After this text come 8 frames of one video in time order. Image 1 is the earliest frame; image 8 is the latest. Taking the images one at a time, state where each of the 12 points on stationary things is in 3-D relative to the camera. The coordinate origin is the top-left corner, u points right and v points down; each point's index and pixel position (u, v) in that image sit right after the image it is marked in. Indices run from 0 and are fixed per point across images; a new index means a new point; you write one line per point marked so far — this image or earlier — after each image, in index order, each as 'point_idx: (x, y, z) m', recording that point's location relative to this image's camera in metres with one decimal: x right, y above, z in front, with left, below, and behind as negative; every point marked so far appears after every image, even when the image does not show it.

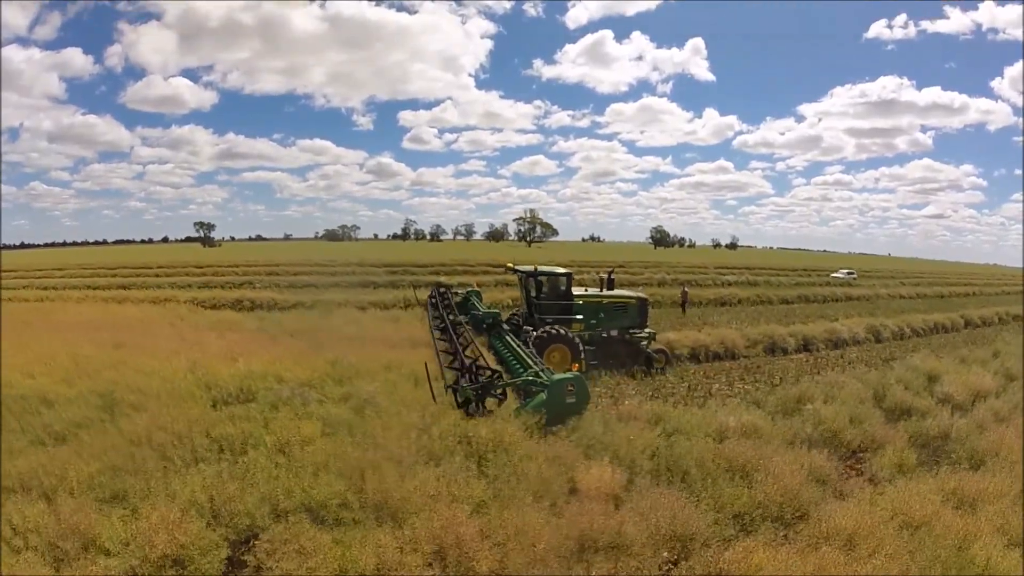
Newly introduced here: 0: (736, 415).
0: (+5.1, -2.2, +11.5) m
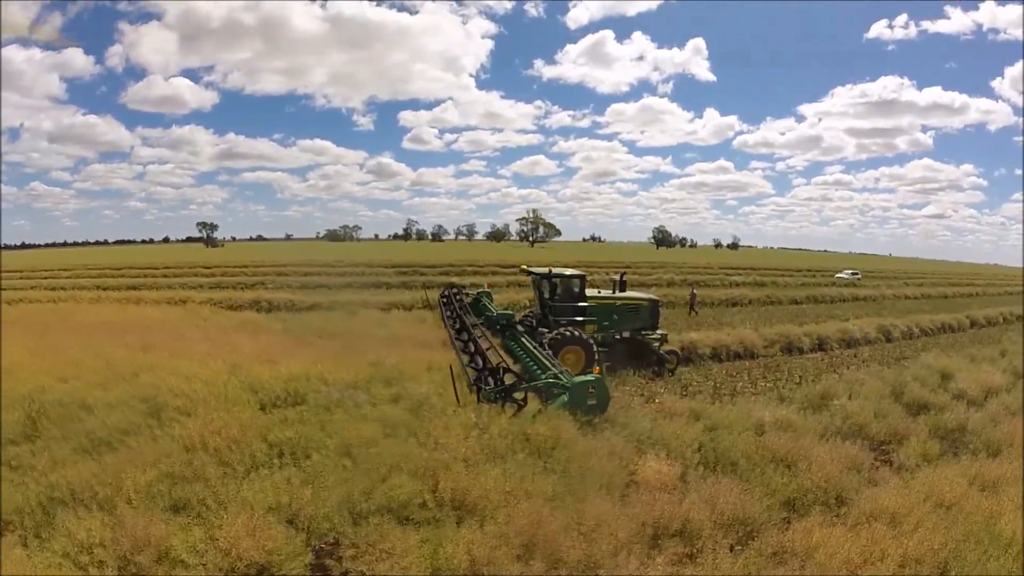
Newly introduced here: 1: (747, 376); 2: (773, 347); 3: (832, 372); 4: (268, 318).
0: (+5.5, -2.2, +11.5) m
1: (+5.8, -2.1, +13.7) m
2: (+7.7, -1.8, +16.9) m
3: (+8.6, -2.2, +15.4) m
4: (-4.8, -0.6, +11.4) m
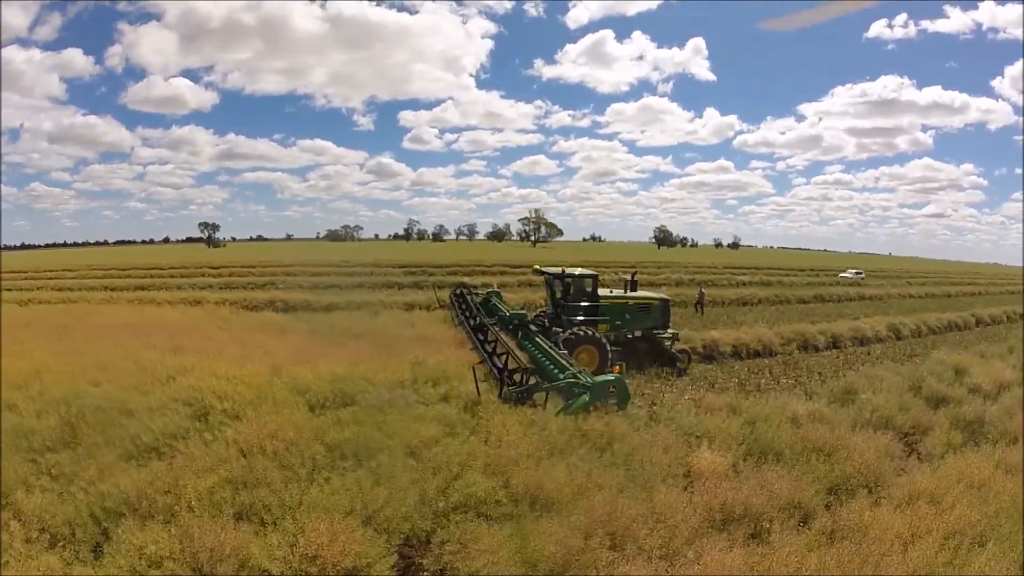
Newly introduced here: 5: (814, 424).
0: (+6.0, -2.2, +11.5) m
1: (+6.3, -2.1, +13.7) m
2: (+8.1, -1.8, +16.9) m
3: (+9.1, -2.2, +15.4) m
4: (-4.4, -0.6, +11.4) m
5: (+5.8, -2.3, +10.6) m
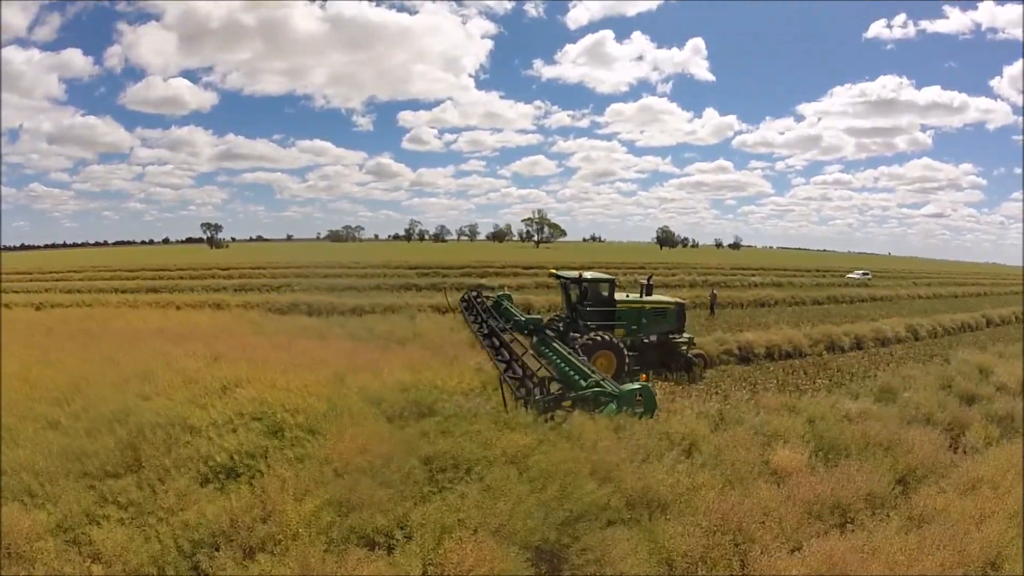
0: (+6.7, -2.3, +11.4) m
1: (+7.0, -2.1, +13.6) m
2: (+8.8, -1.8, +16.8) m
3: (+9.8, -2.3, +15.3) m
4: (-3.7, -0.7, +11.3) m
5: (+6.5, -2.4, +10.5) m
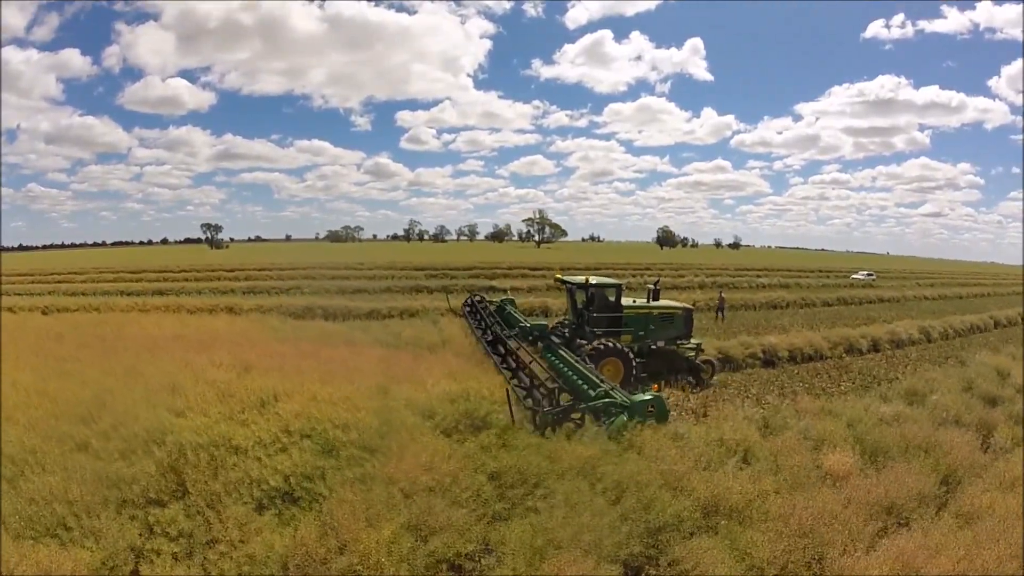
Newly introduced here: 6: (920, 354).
0: (+7.2, -2.4, +11.2) m
1: (+7.5, -2.2, +13.4) m
2: (+9.3, -1.9, +16.6) m
3: (+10.3, -2.3, +15.1) m
4: (-3.2, -0.8, +11.1) m
5: (+7.0, -2.5, +10.3) m
6: (+13.9, -2.3, +19.5) m
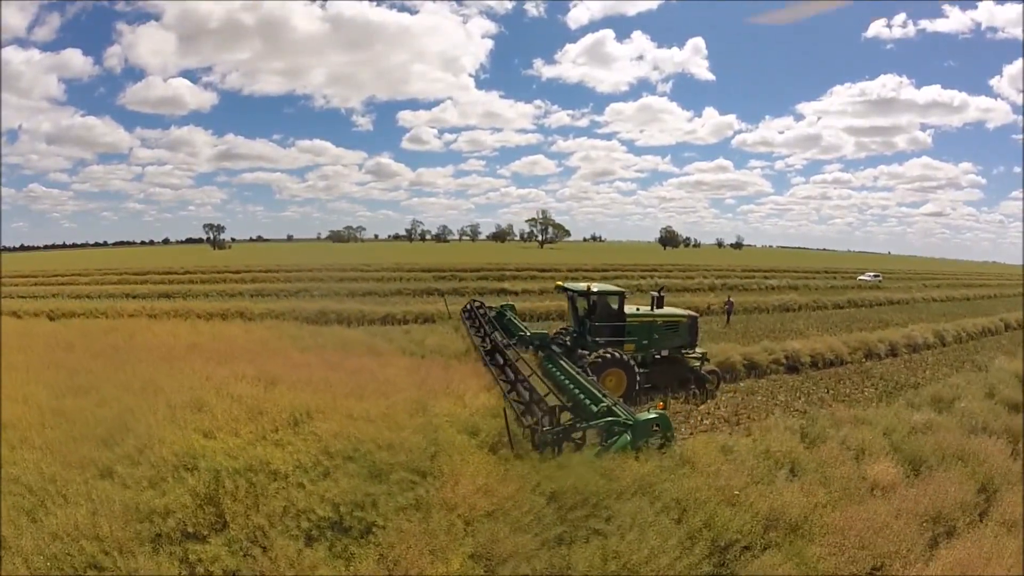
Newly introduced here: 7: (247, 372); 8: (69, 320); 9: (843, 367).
0: (+7.6, -2.5, +10.9) m
1: (+7.9, -2.3, +13.1) m
2: (+9.7, -2.0, +16.4) m
3: (+10.7, -2.4, +14.9) m
4: (-2.7, -0.9, +10.8) m
5: (+7.4, -2.6, +10.0) m
6: (+14.3, -2.4, +19.3) m
7: (-3.4, -1.1, +7.4) m
8: (-11.0, -0.8, +14.1) m
9: (+8.9, -2.1, +15.4) m
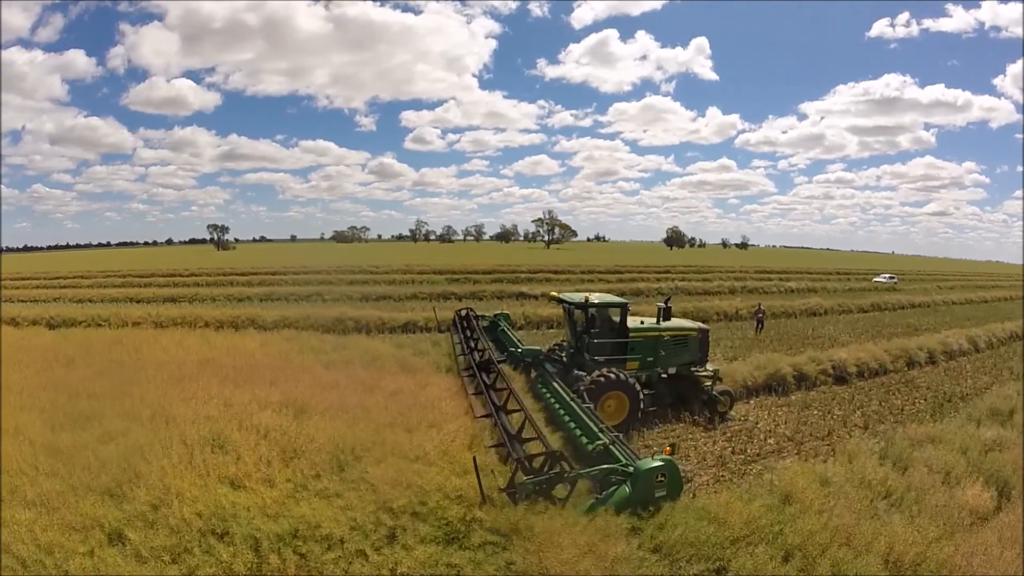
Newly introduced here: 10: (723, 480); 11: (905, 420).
0: (+8.3, -2.6, +10.1) m
1: (+8.6, -2.5, +12.3) m
2: (+10.4, -2.2, +15.5) m
3: (+11.4, -2.6, +14.0) m
4: (-2.1, -1.0, +10.1) m
5: (+8.1, -2.7, +9.2) m
6: (+15.0, -2.5, +18.4) m
7: (-2.8, -1.2, +6.7) m
8: (-10.3, -0.9, +13.4) m
9: (+9.5, -2.3, +14.6) m
10: (+2.5, -2.3, +6.8) m
11: (+7.1, -2.4, +10.5) m
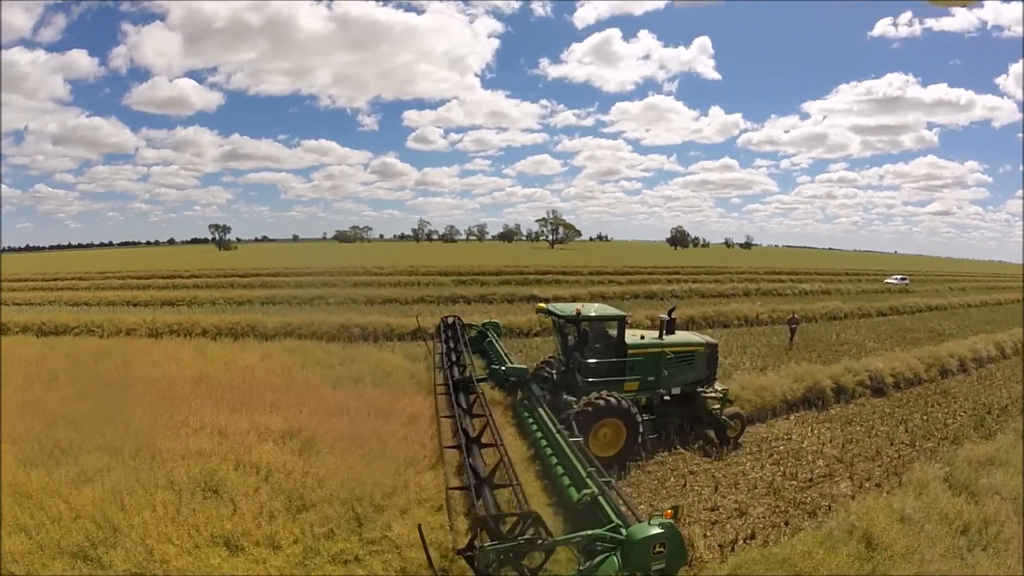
0: (+8.6, -2.8, +9.4) m
1: (+8.9, -2.6, +11.6) m
2: (+10.8, -2.3, +14.8) m
3: (+11.8, -2.7, +13.3) m
4: (-1.7, -1.2, +9.3) m
5: (+8.4, -2.8, +8.5) m
6: (+15.4, -2.7, +17.7) m
7: (-2.4, -1.4, +5.9) m
8: (-9.9, -1.1, +12.7) m
9: (+9.9, -2.4, +13.8) m
10: (+2.9, -2.4, +6.0) m
11: (+7.5, -2.5, +9.8) m
